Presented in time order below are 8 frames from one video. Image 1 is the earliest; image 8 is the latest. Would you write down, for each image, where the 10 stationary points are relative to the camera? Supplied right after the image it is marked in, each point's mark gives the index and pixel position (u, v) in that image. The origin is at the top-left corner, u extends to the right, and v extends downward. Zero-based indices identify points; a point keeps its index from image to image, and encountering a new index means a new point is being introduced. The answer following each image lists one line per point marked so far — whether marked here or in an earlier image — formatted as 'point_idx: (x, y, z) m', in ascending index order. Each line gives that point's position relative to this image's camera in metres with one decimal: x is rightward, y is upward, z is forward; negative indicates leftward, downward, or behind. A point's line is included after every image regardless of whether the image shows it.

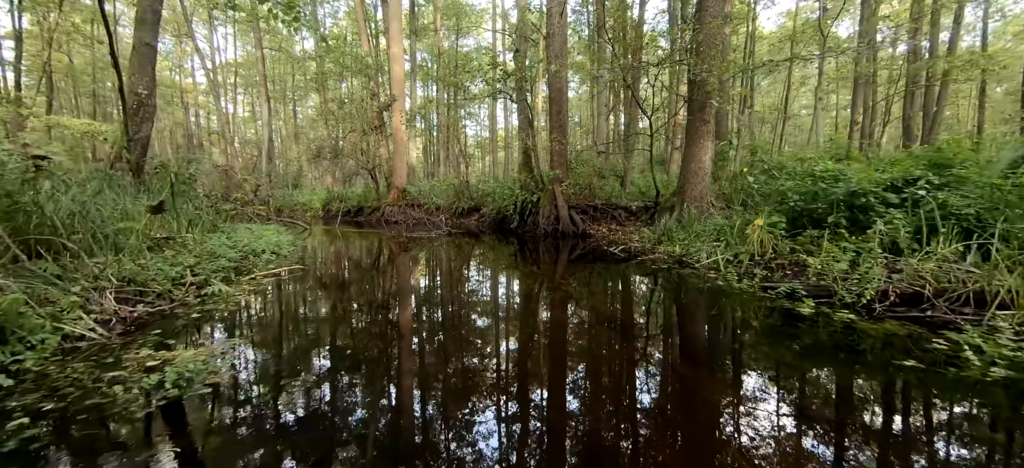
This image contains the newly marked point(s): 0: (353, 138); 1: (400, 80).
0: (-5.8, +3.3, +13.7) m
1: (-3.9, +5.5, +13.5) m
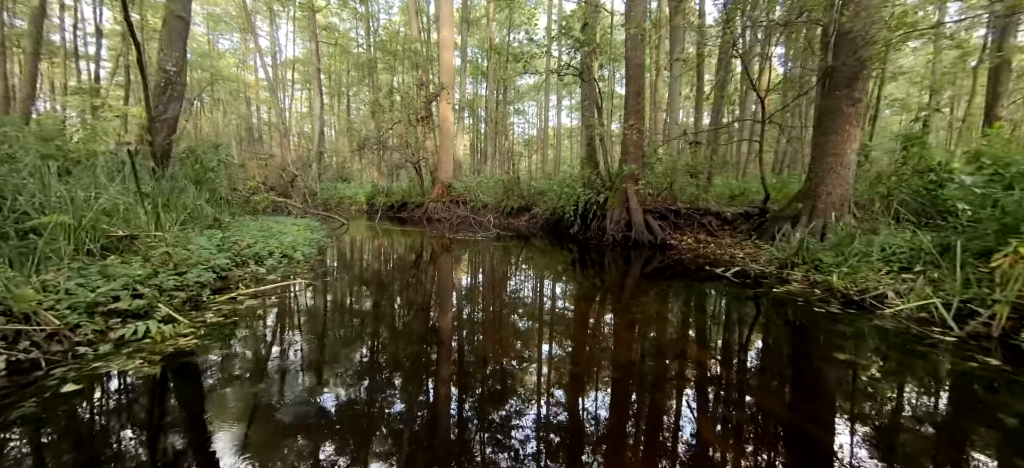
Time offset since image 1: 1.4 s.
0: (-4.1, +3.4, +13.3) m
1: (-2.2, +5.6, +13.0) m
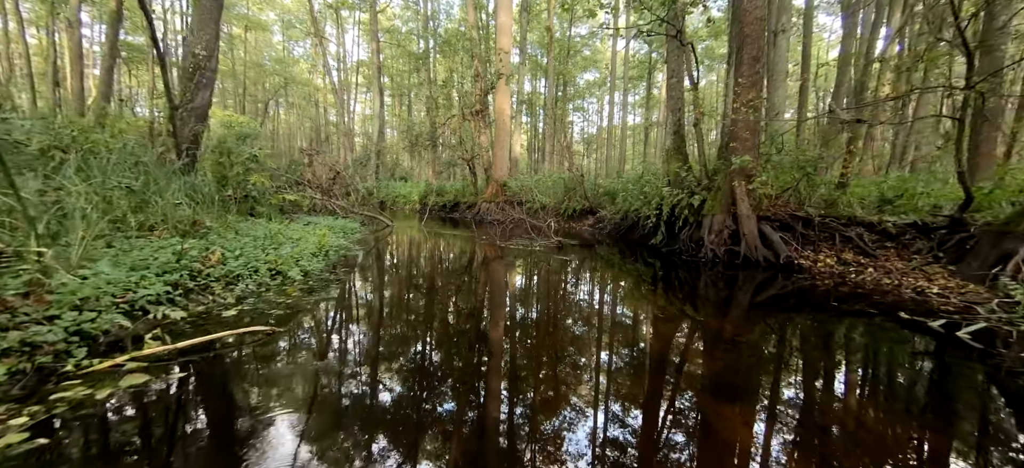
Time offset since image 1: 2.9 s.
0: (-2.2, +3.4, +12.9) m
1: (-0.3, +5.6, +12.2) m
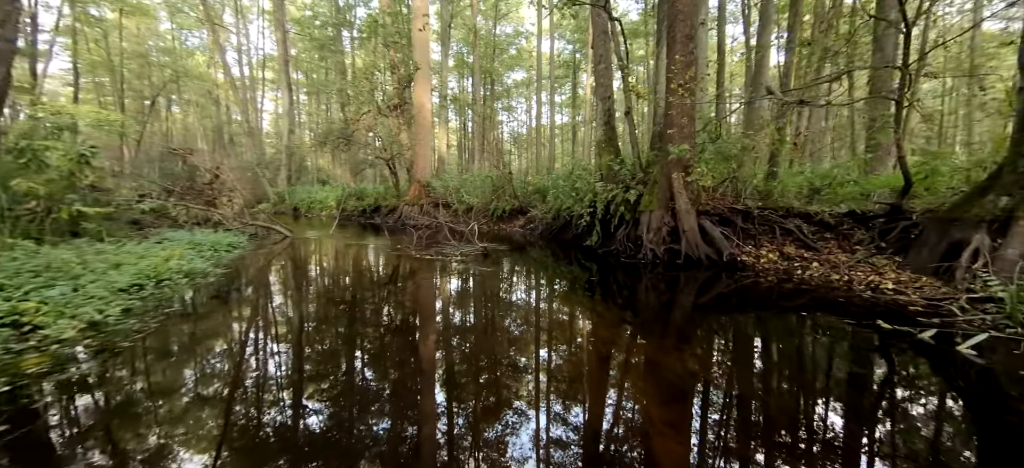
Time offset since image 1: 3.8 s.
0: (-4.4, +3.2, +11.8) m
1: (-2.5, +5.4, +11.5) m
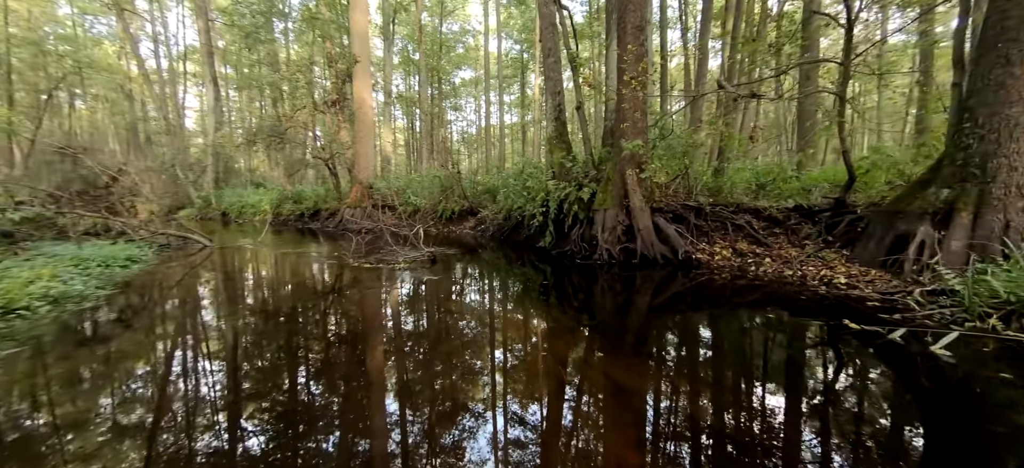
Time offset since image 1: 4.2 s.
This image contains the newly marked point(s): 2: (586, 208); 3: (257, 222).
0: (-5.9, +3.0, +11.0) m
1: (-4.0, +5.3, +10.9) m
2: (+1.4, +0.5, +7.7) m
3: (-8.6, +0.4, +13.5) m
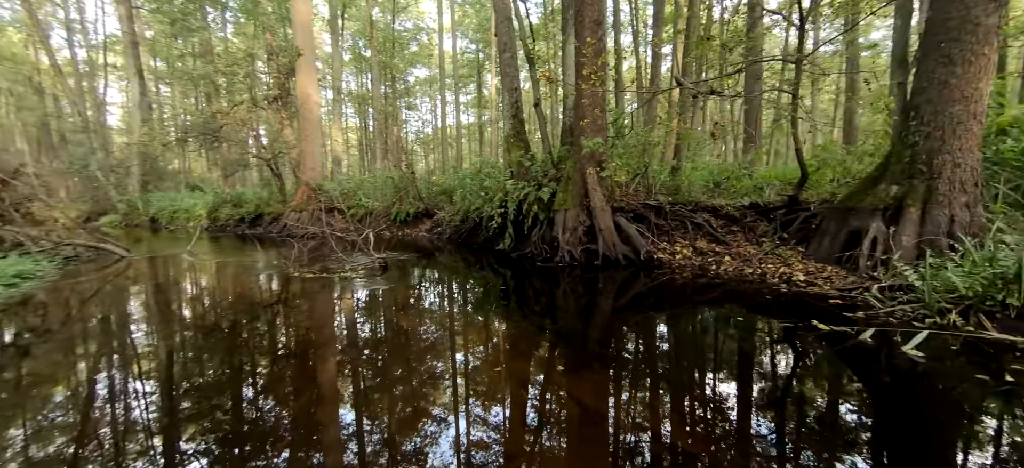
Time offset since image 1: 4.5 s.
0: (-7.0, +2.8, +10.2) m
1: (-5.2, +5.2, +10.3) m
2: (+0.6, +0.5, +7.7) m
3: (-10.0, +0.2, +12.4) m
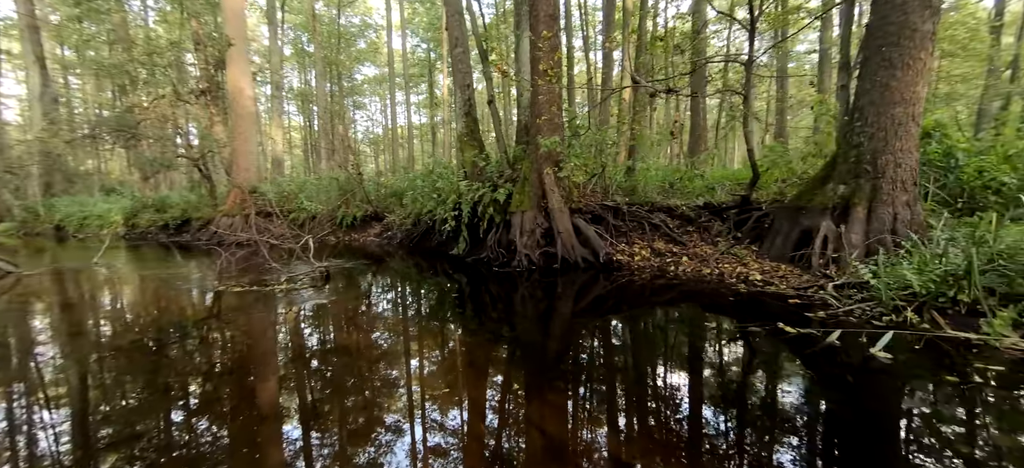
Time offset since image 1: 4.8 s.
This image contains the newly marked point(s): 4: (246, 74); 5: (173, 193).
0: (-8.1, +2.7, +9.2) m
1: (-6.4, +5.0, +9.5) m
2: (-0.2, +0.5, +7.6) m
3: (-11.3, -0.1, +11.1) m
4: (-6.4, +3.8, +9.8) m
5: (-10.2, +1.2, +12.1) m
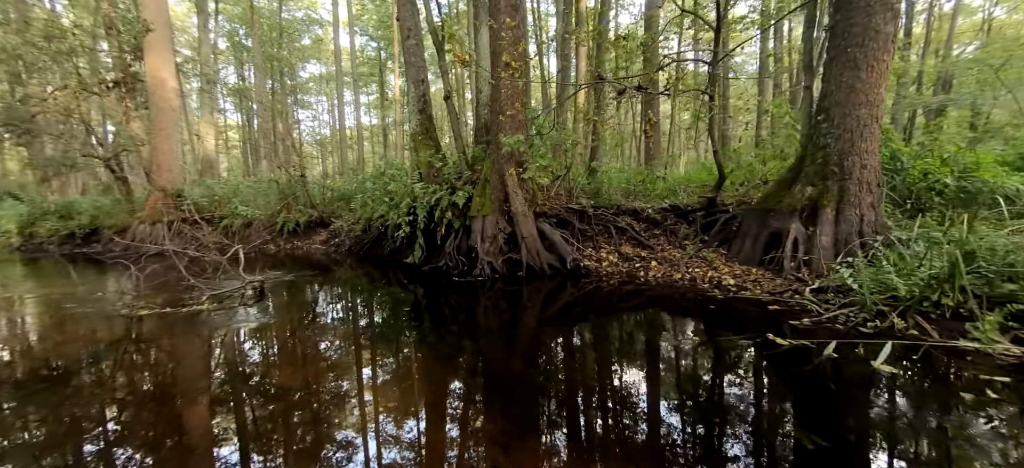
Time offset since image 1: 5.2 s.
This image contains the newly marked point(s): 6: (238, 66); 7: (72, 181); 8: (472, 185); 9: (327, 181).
0: (-9.1, +2.5, +8.1) m
1: (-7.4, +4.9, +8.6) m
2: (-1.0, +0.4, +7.3) m
3: (-12.4, -0.3, +9.6) m
4: (-7.4, +3.6, +8.9) m
5: (-11.5, +1.0, +10.7) m
6: (-13.7, +8.4, +19.9) m
7: (-11.9, +1.5, +11.3) m
8: (-0.8, +0.9, +7.3) m
9: (-4.7, +1.3, +10.4) m
